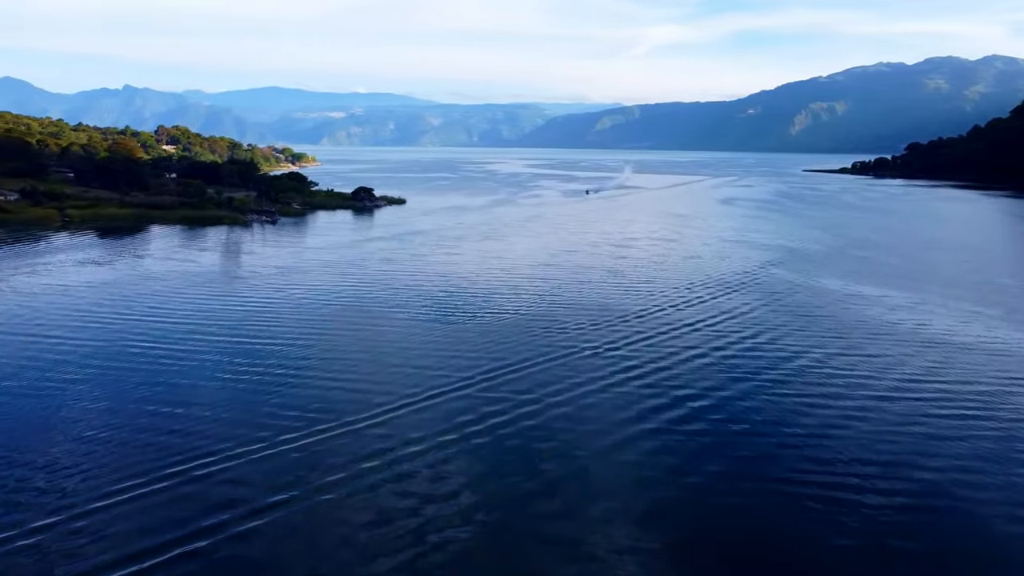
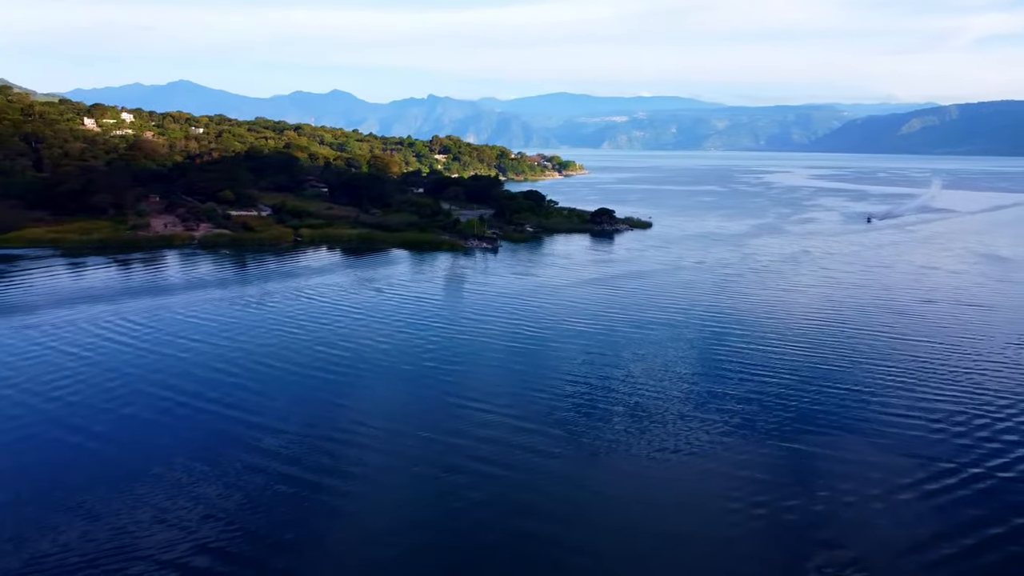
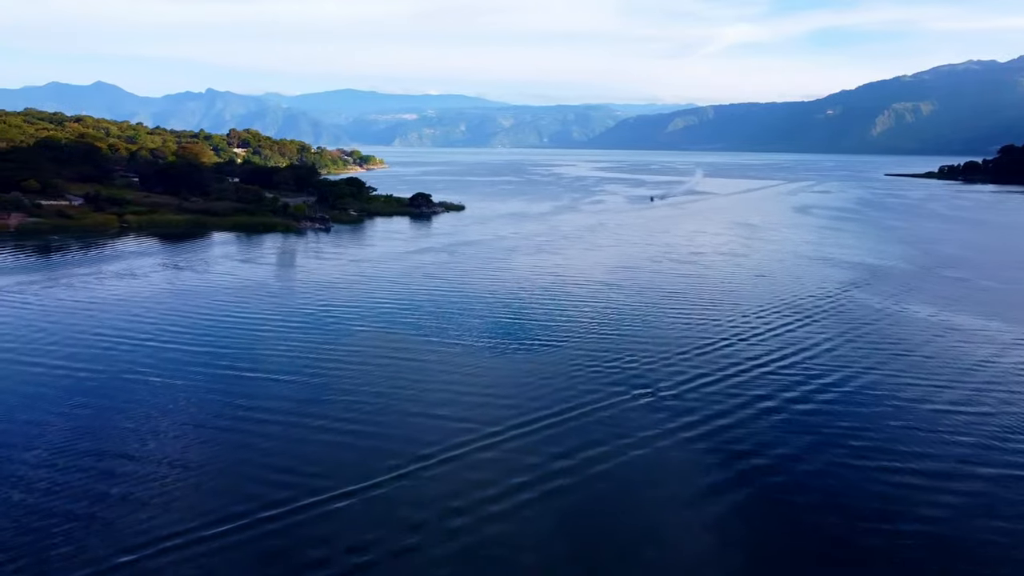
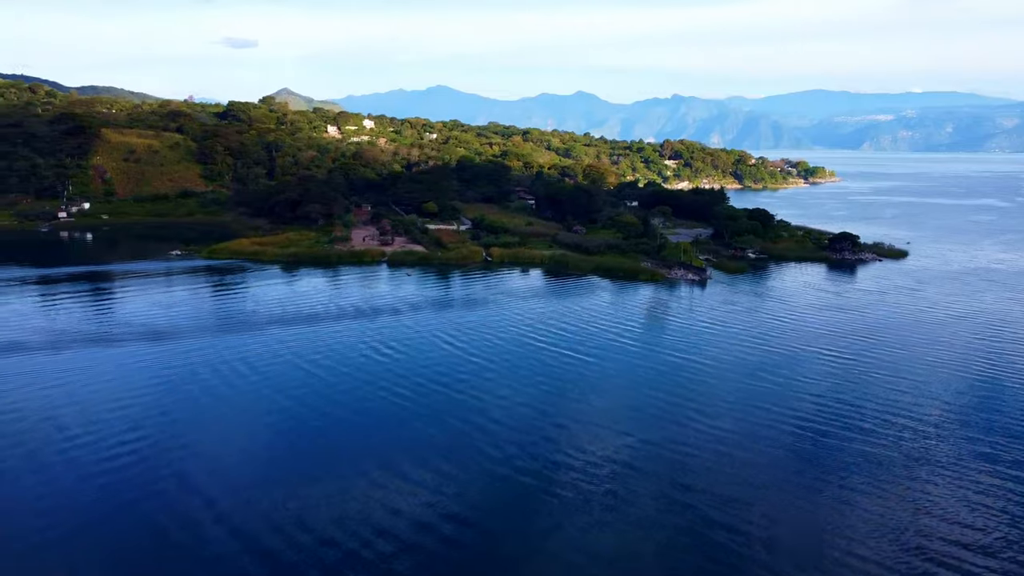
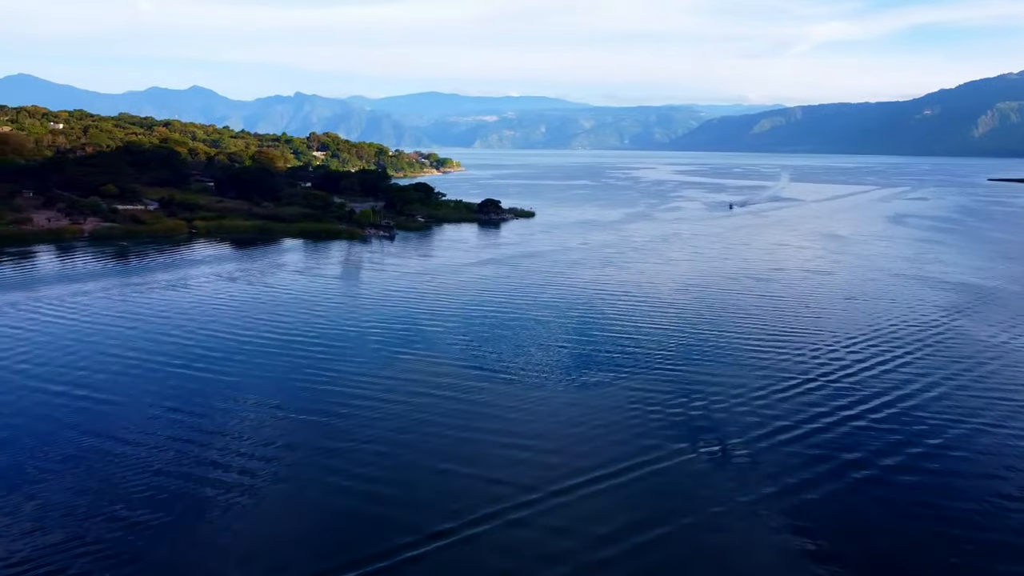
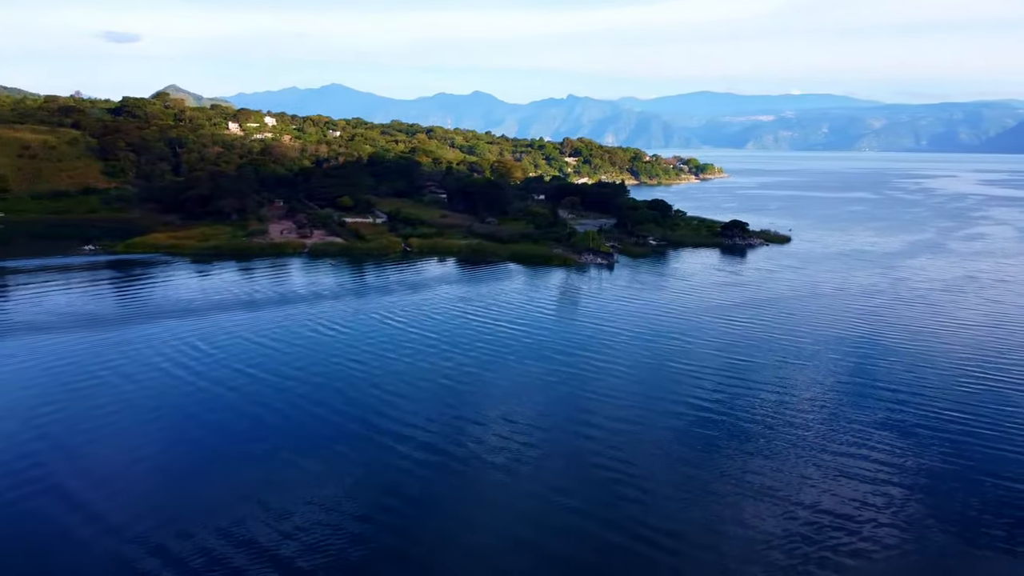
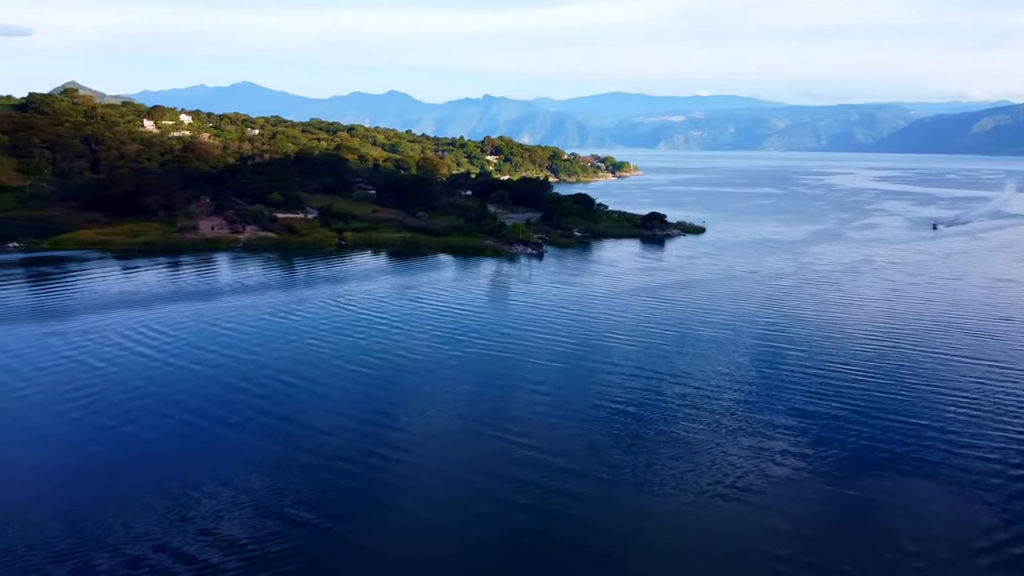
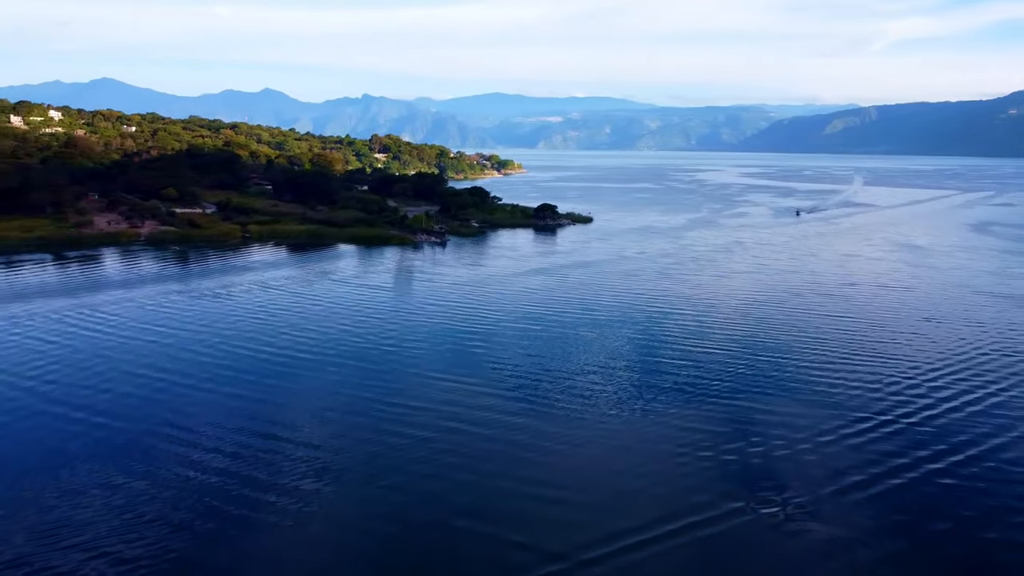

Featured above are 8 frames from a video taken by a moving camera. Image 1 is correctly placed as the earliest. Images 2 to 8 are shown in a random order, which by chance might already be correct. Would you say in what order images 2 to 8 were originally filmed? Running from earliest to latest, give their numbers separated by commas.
3, 5, 8, 2, 7, 6, 4
